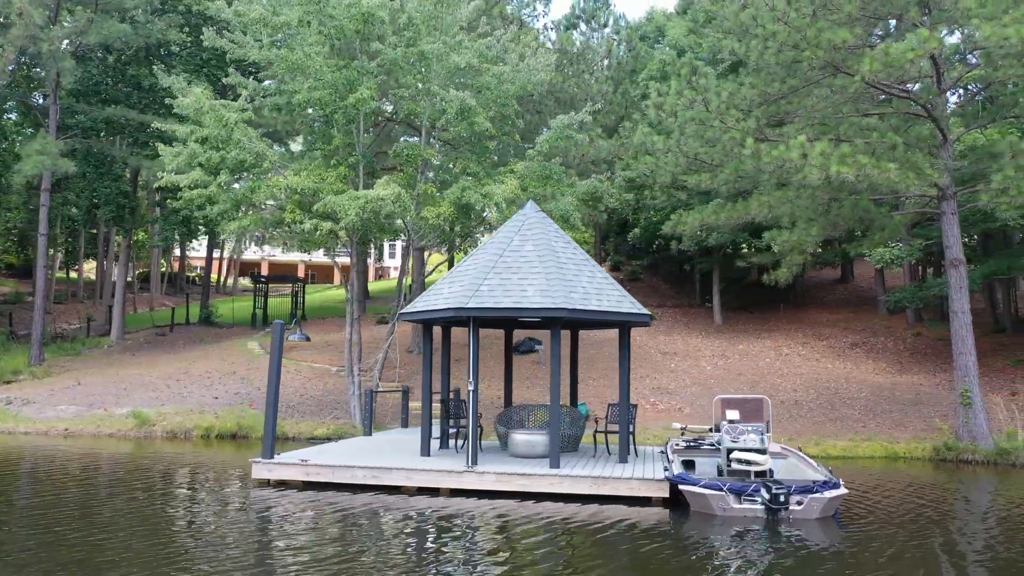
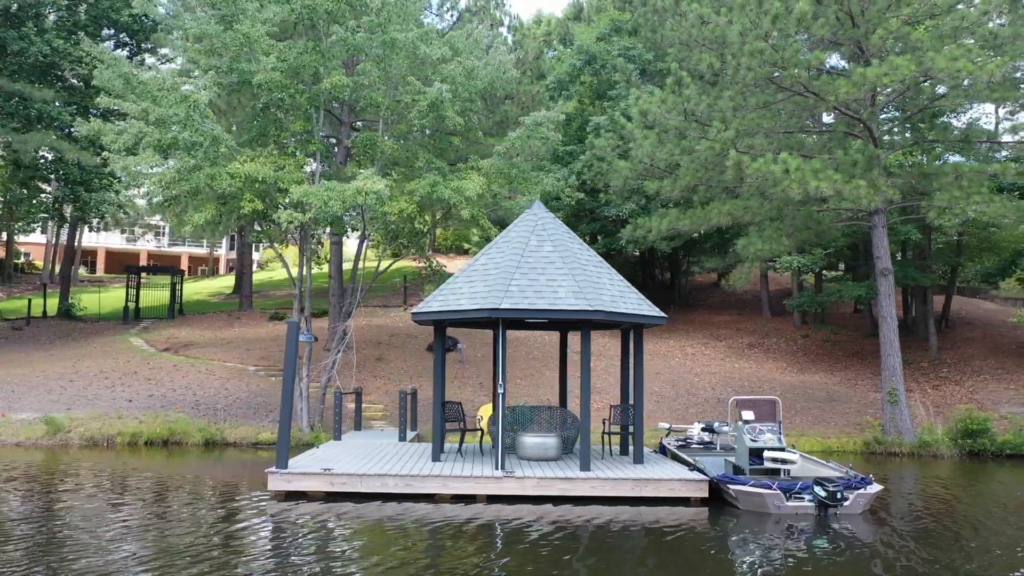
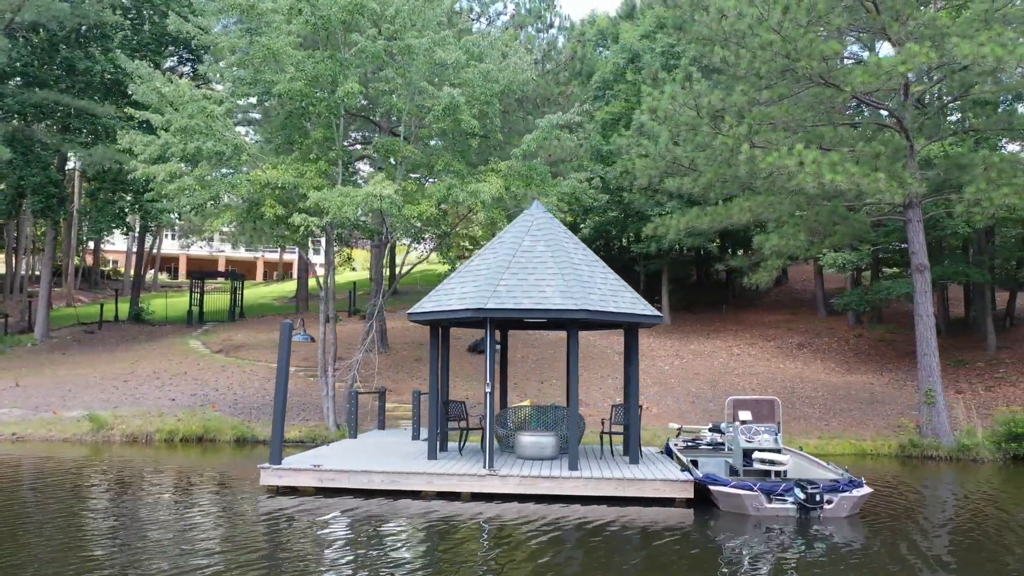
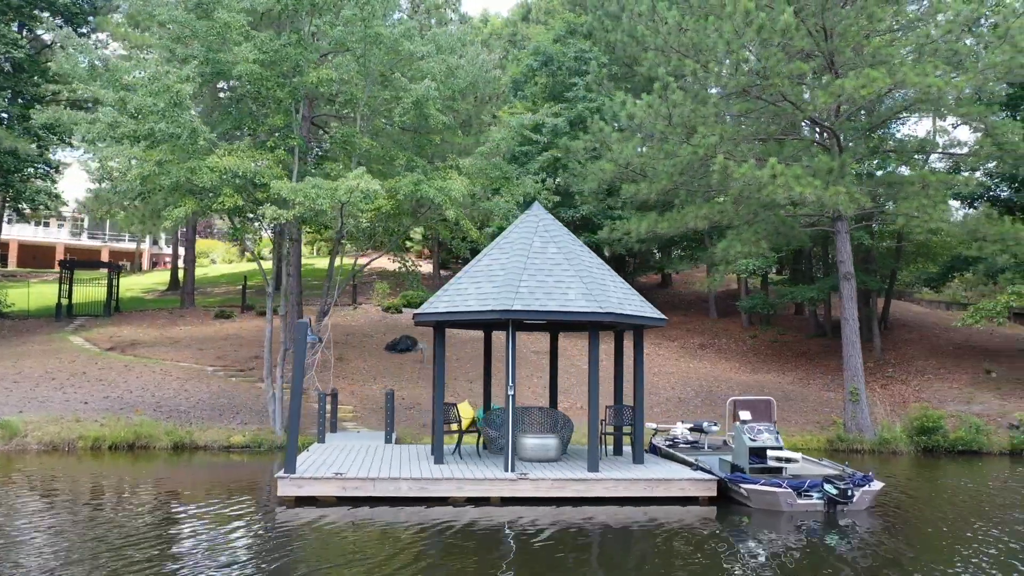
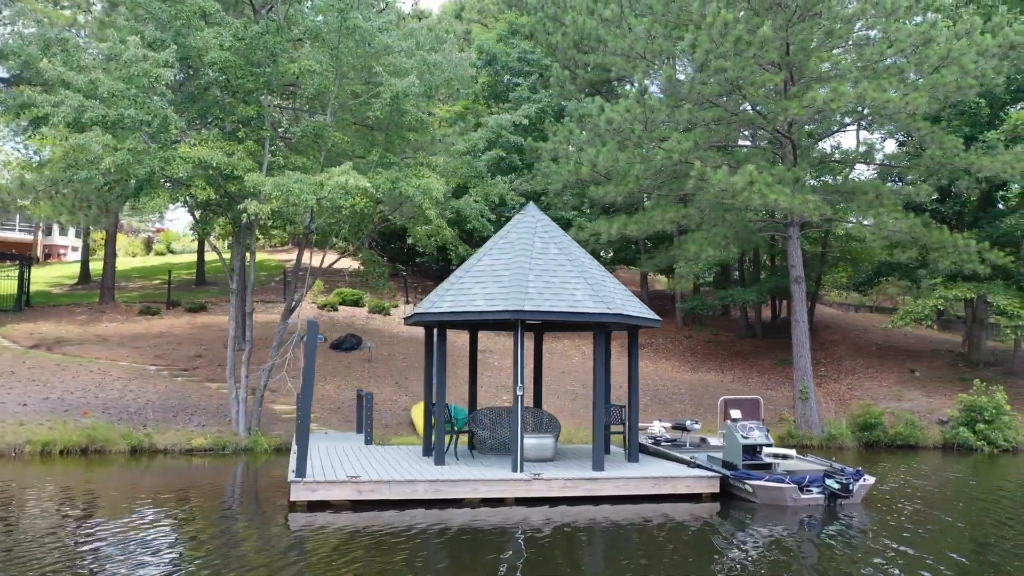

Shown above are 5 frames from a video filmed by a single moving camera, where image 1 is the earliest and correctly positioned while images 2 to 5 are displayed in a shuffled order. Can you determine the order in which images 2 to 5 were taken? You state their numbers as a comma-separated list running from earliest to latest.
3, 2, 4, 5
